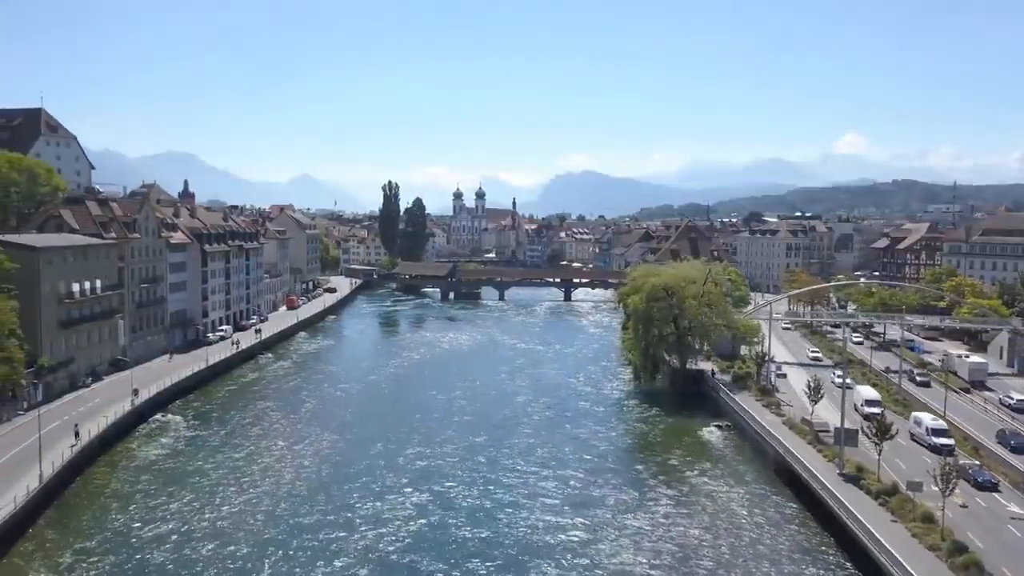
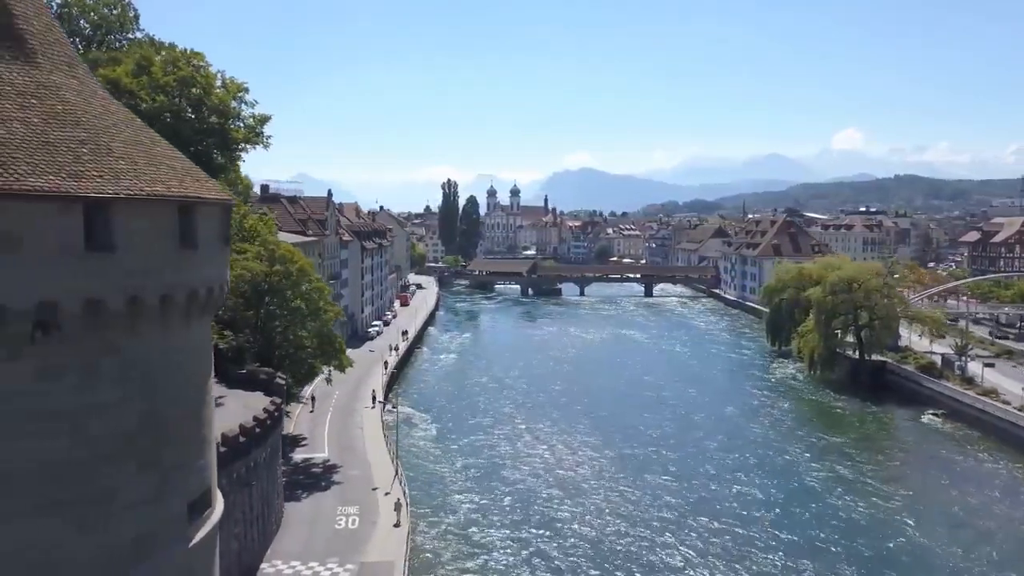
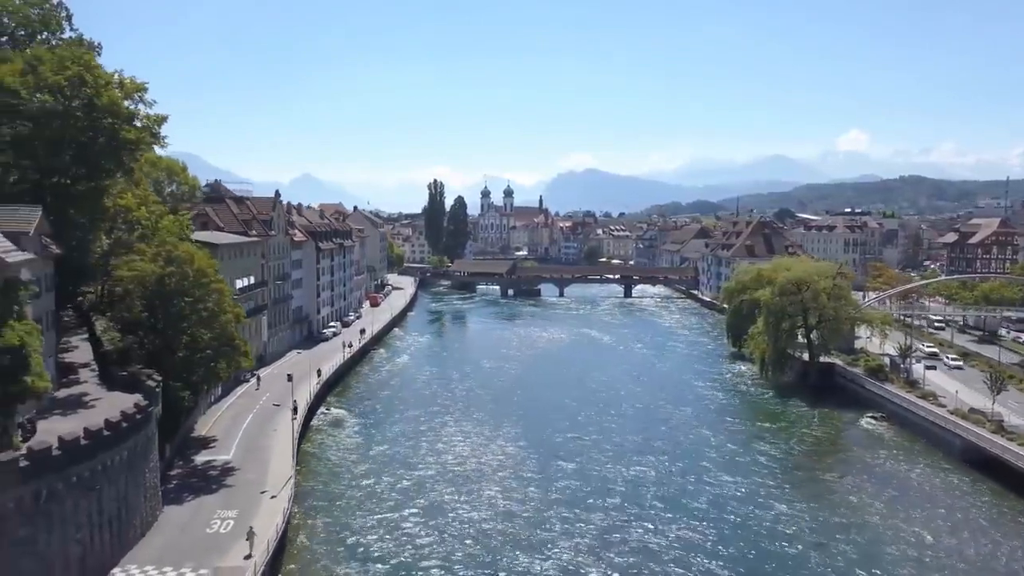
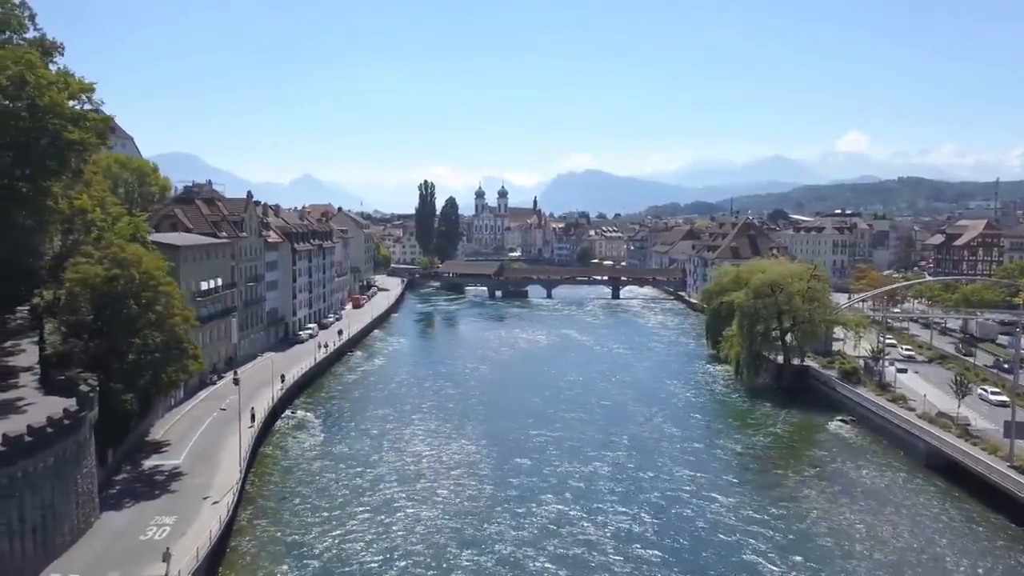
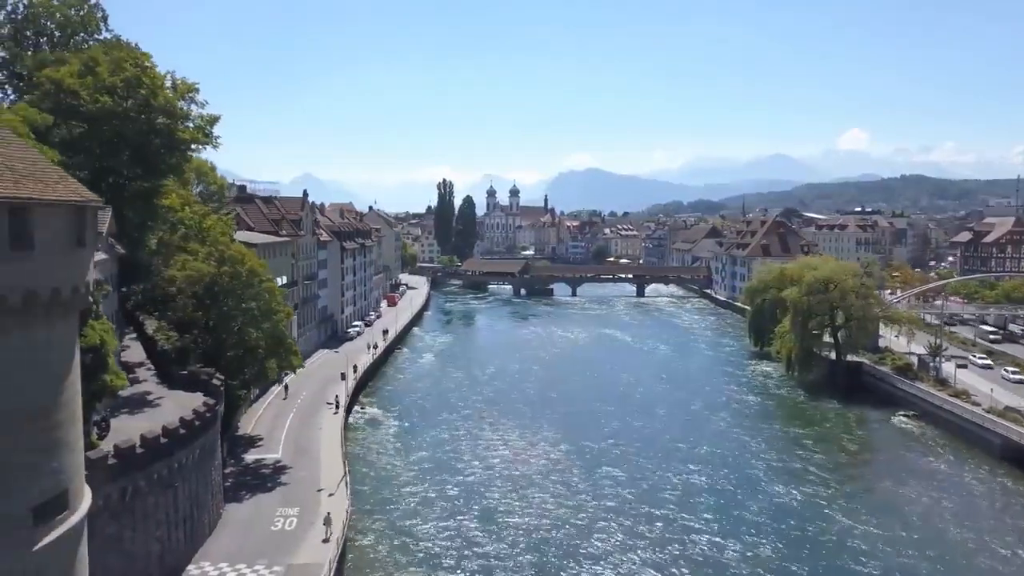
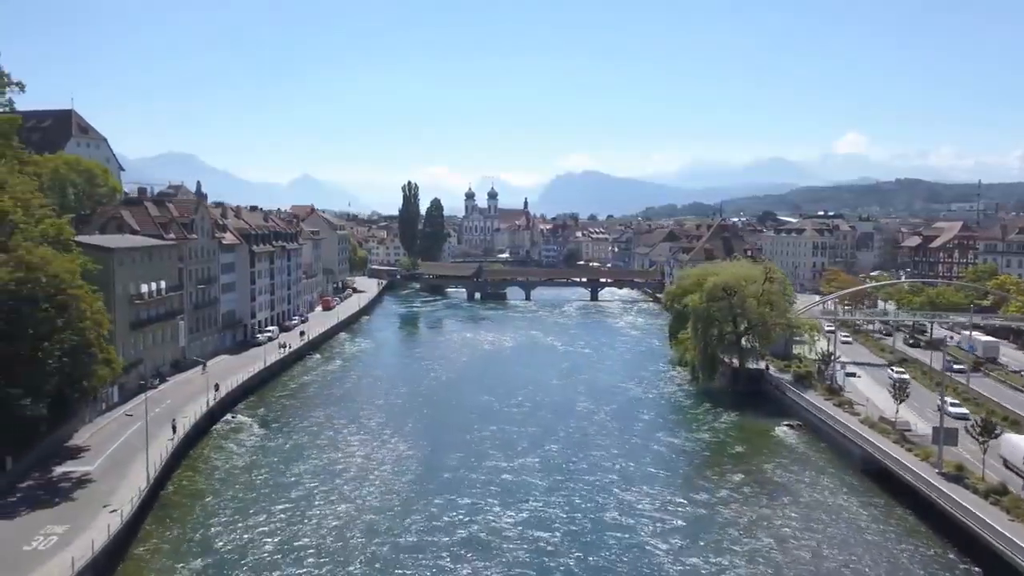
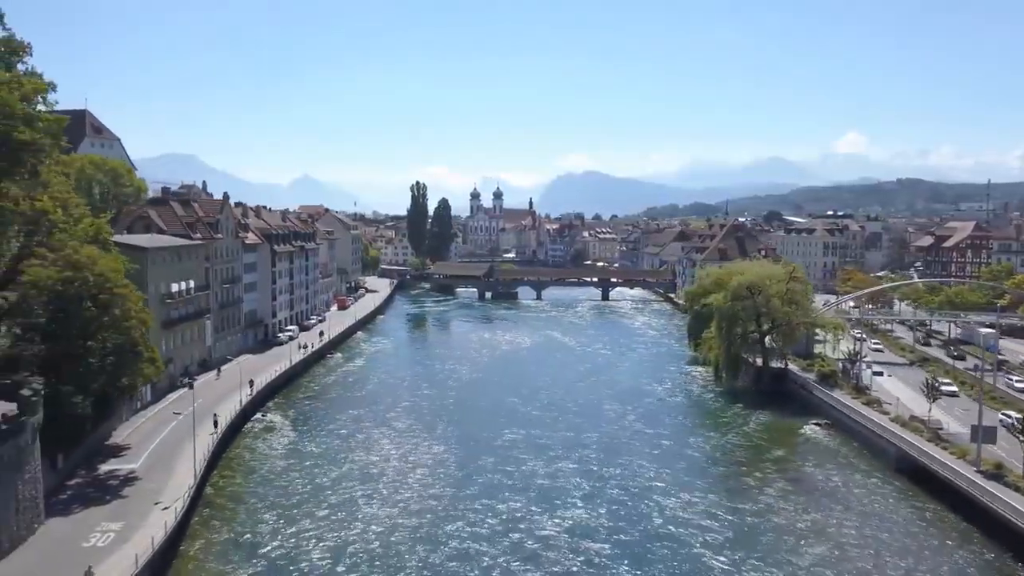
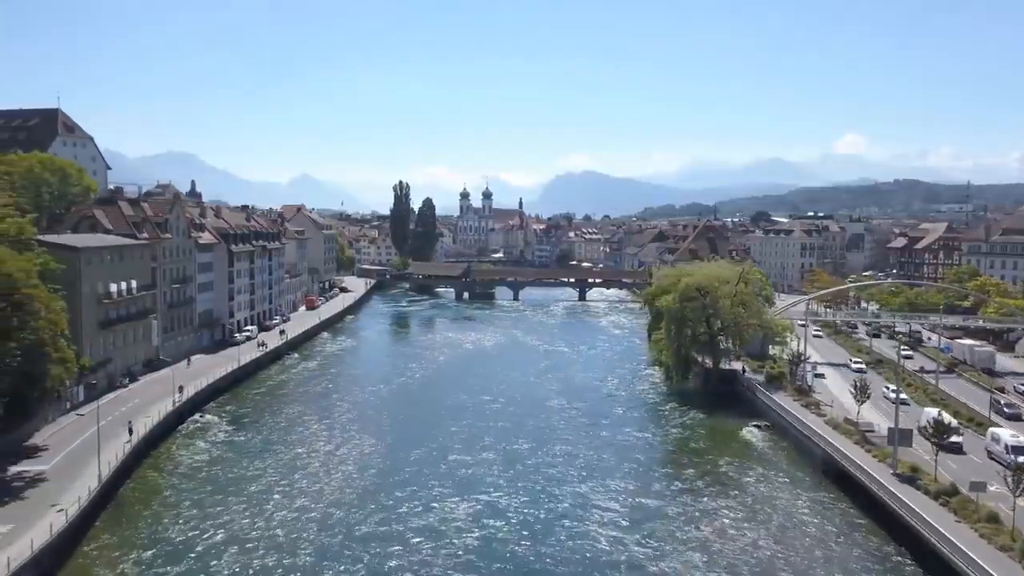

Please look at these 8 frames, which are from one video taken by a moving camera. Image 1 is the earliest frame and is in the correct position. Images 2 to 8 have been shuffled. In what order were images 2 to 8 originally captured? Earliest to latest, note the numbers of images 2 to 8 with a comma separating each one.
8, 6, 7, 4, 3, 5, 2
